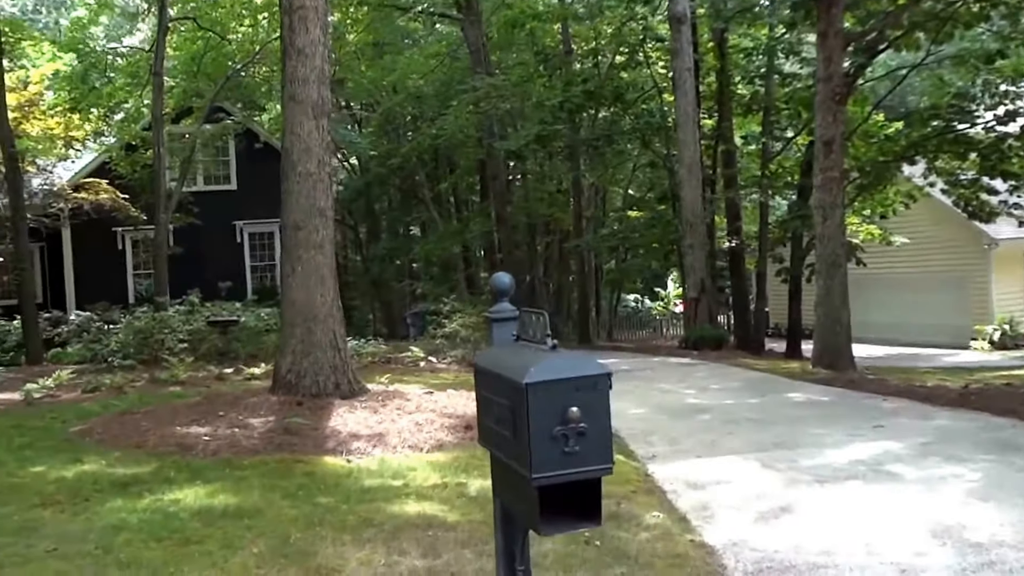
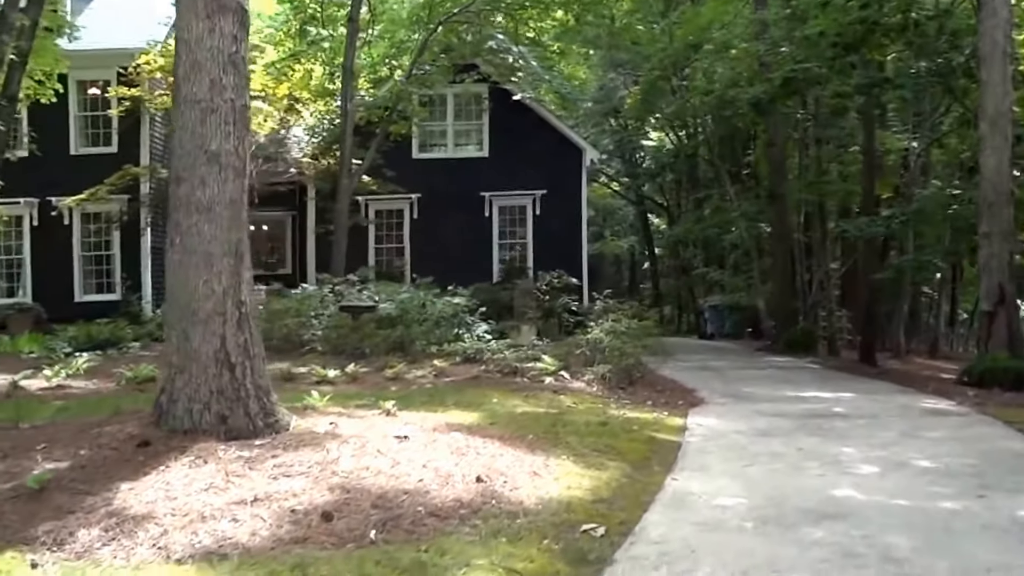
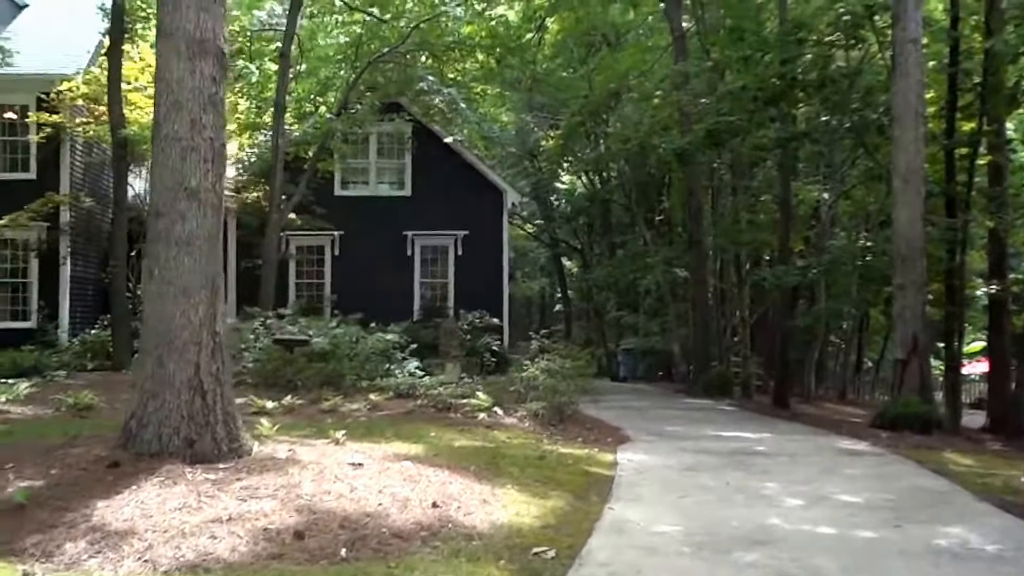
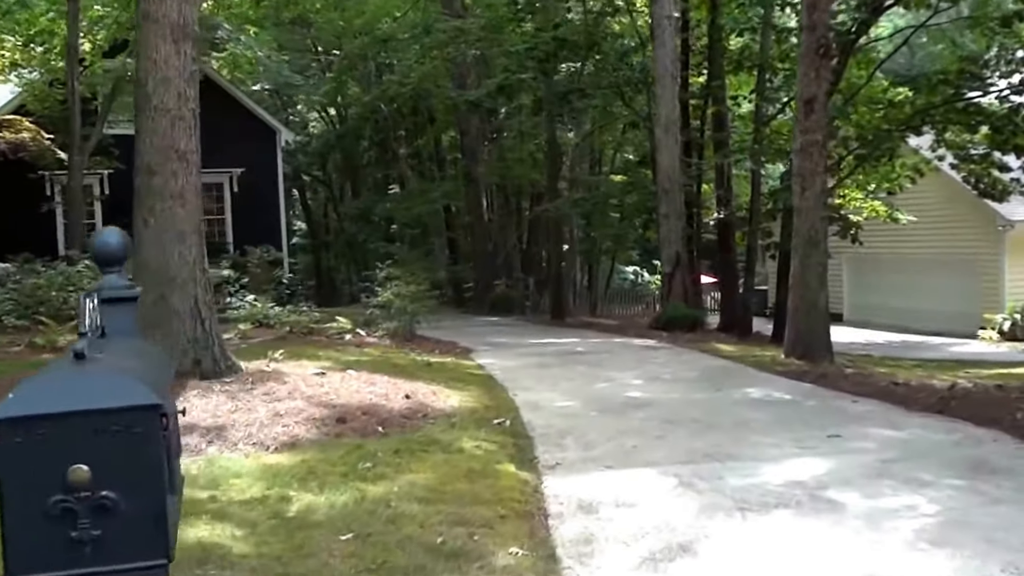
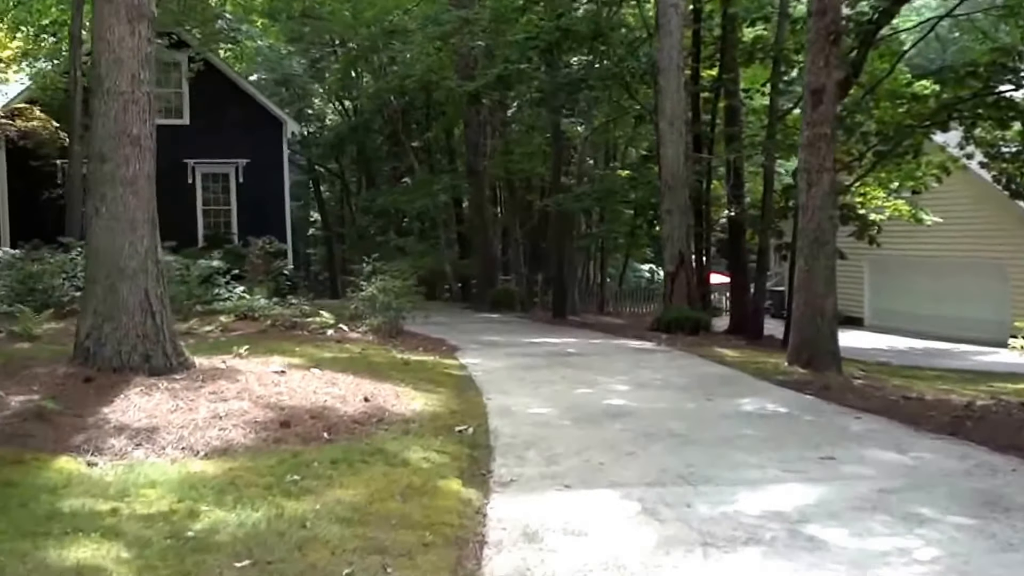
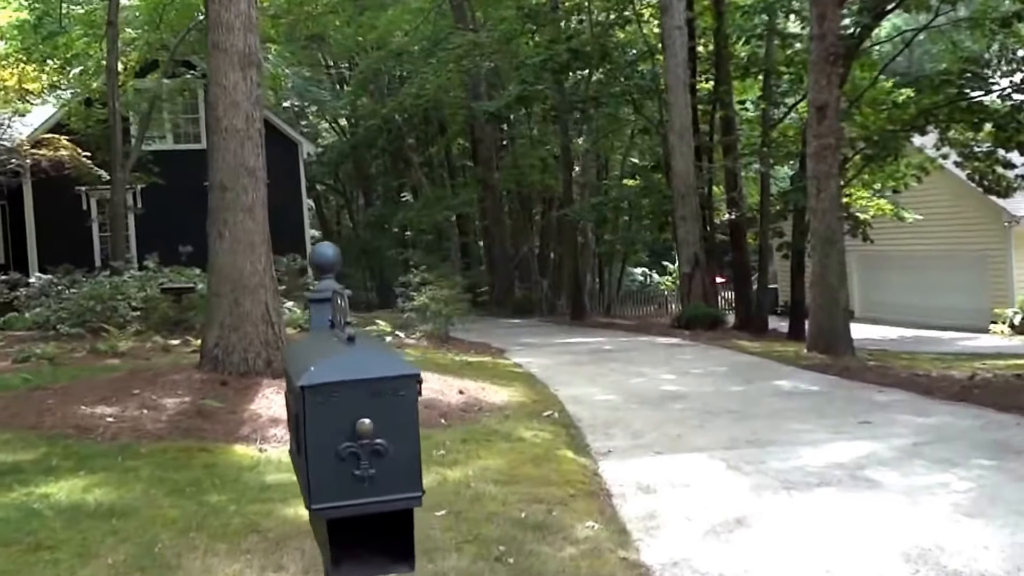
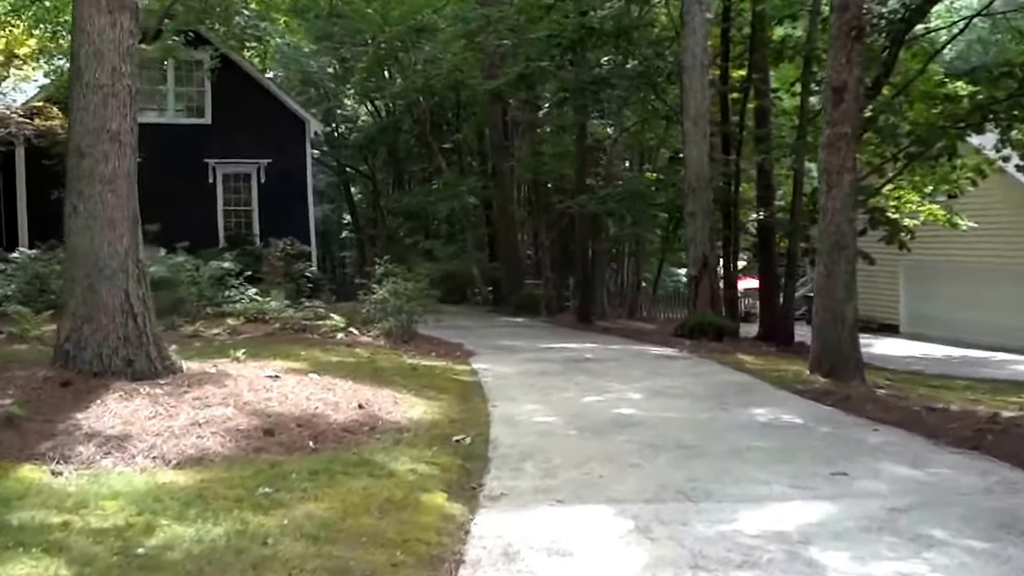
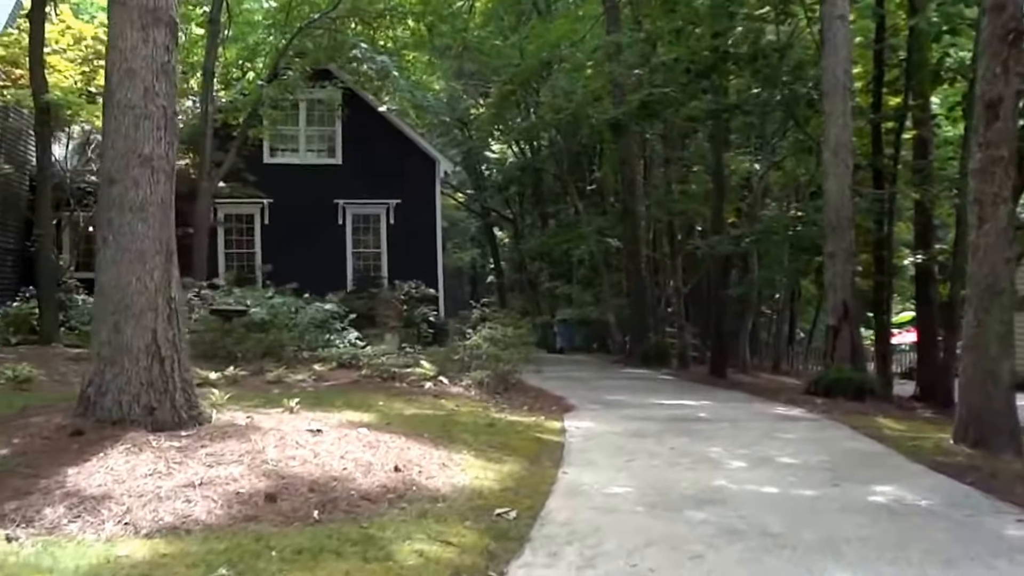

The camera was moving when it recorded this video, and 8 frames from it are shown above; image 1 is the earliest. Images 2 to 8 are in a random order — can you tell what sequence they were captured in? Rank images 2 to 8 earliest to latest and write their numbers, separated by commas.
6, 4, 5, 7, 8, 3, 2
